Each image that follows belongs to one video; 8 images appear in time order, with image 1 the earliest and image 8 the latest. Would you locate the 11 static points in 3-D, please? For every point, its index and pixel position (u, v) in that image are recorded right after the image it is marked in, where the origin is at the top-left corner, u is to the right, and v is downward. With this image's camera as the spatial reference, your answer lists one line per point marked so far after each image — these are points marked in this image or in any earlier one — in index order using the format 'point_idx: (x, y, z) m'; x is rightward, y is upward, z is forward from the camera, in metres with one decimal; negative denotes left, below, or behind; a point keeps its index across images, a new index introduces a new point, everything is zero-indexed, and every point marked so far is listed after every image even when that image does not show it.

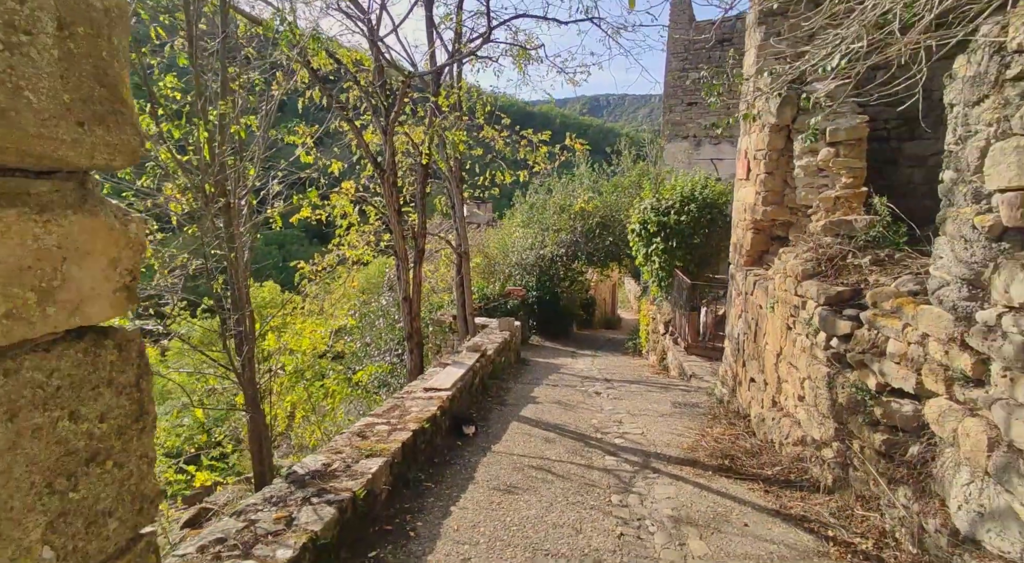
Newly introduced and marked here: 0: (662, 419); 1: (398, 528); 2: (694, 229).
0: (+1.3, -1.2, +5.4) m
1: (-0.6, -1.2, +3.0) m
2: (+2.6, +0.8, +8.9) m
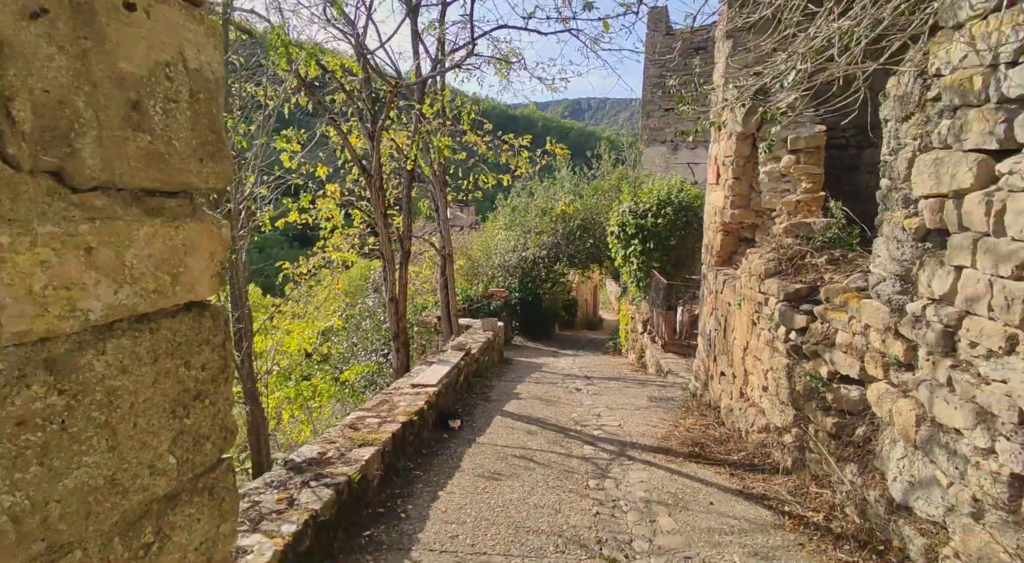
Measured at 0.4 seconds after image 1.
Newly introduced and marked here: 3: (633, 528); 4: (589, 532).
0: (+1.2, -1.2, +5.7) m
1: (-0.6, -1.2, +3.2) m
2: (+2.4, +0.8, +9.3) m
3: (+0.6, -1.2, +3.0) m
4: (+0.4, -1.2, +3.0) m
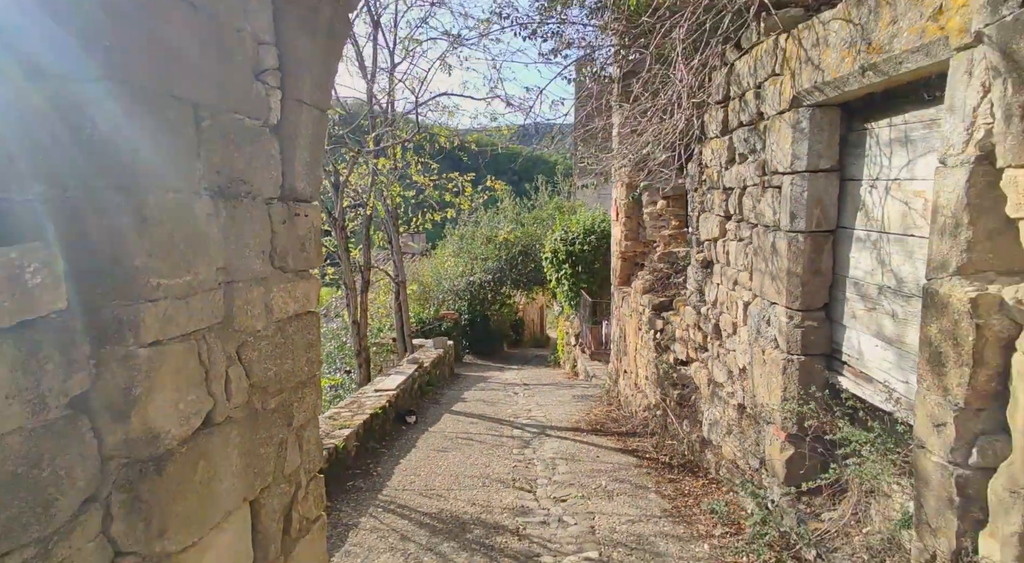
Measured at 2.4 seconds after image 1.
0: (+0.6, -1.4, +7.0) m
1: (-1.0, -1.3, +4.4) m
2: (+1.4, +0.4, +10.7) m
3: (+0.2, -1.3, +4.3) m
4: (0.0, -1.3, +4.3) m
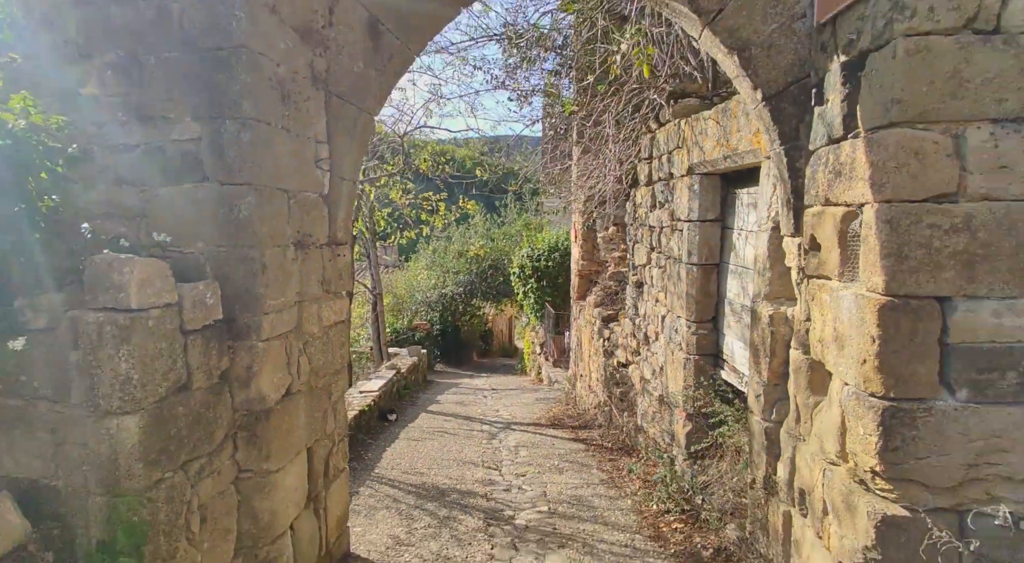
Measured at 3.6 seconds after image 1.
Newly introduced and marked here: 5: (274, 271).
0: (+0.2, -1.6, +7.9) m
1: (-1.3, -1.5, +5.2) m
2: (+0.9, +0.2, +11.7) m
3: (-0.1, -1.4, +5.2) m
4: (-0.3, -1.4, +5.1) m
5: (-0.8, 0.0, +2.1) m
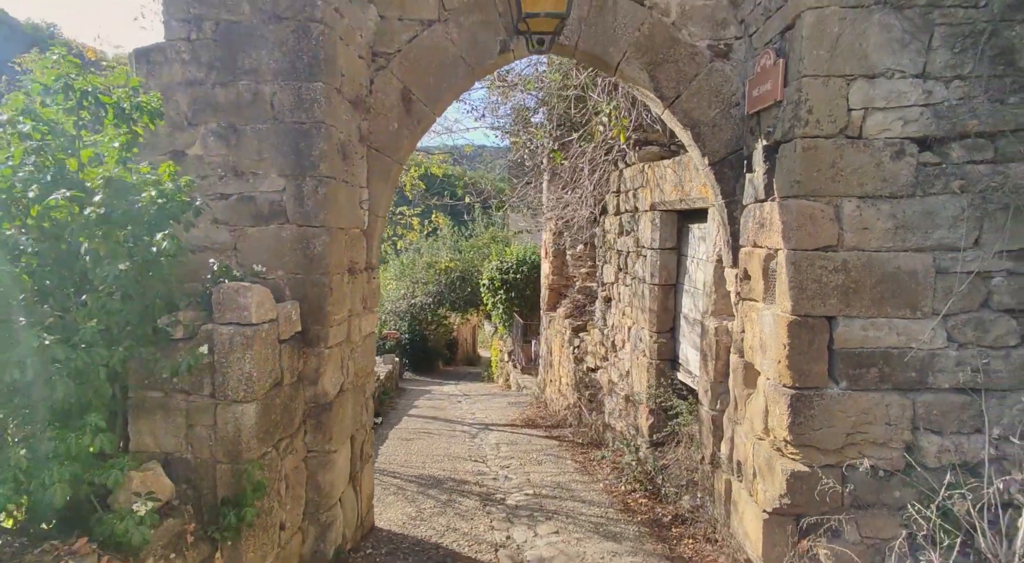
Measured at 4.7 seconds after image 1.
0: (-0.2, -1.8, +8.5) m
1: (-1.5, -1.6, +5.8) m
2: (+0.3, 0.0, +12.4) m
3: (-0.2, -1.6, +5.8) m
4: (-0.4, -1.6, +5.7) m
5: (-0.8, -0.1, +2.7) m
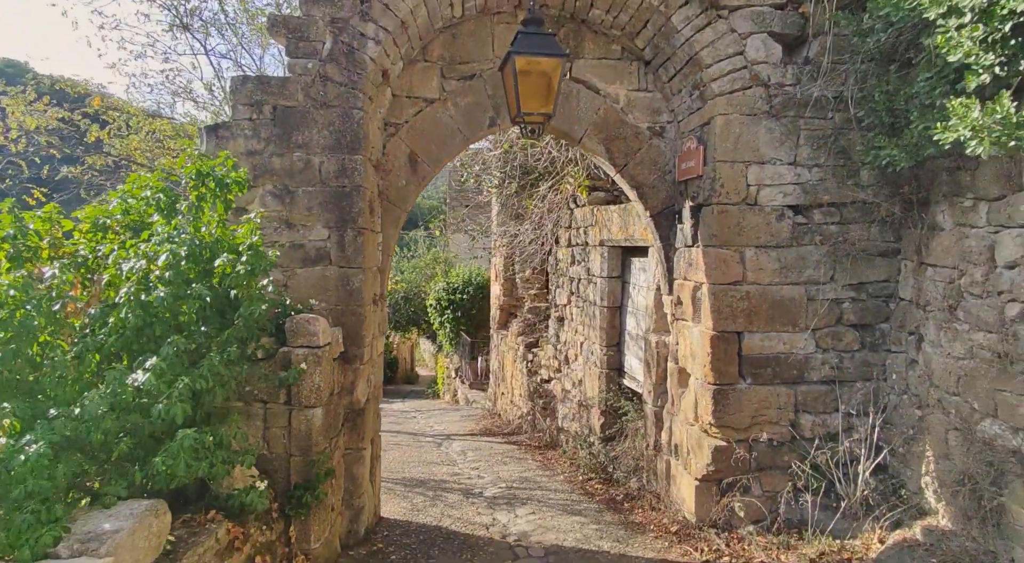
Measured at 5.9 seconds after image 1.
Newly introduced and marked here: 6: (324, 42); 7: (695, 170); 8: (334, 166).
0: (-0.8, -2.1, +9.2) m
1: (-1.8, -1.8, +6.3) m
2: (-0.8, -0.5, +13.1) m
3: (-0.6, -1.8, +6.5) m
4: (-0.8, -1.8, +6.4) m
5: (-0.8, -0.2, +3.4) m
6: (-1.0, +1.2, +3.2) m
7: (+1.0, +0.6, +3.4) m
8: (-0.9, +0.6, +3.3) m
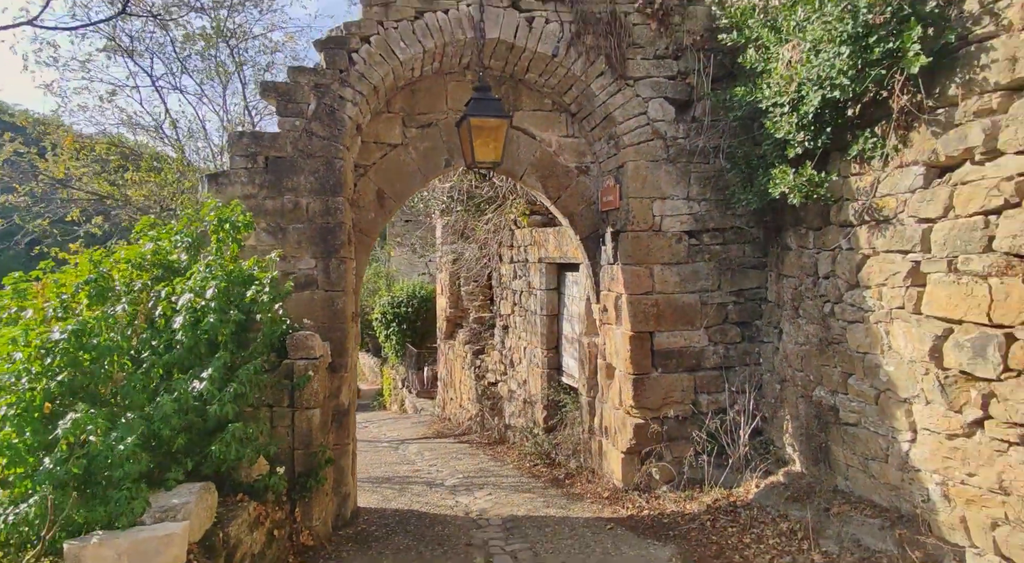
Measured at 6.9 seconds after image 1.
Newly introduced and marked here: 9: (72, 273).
0: (-1.6, -2.3, +9.8) m
1: (-2.3, -2.1, +6.9) m
2: (-2.0, -0.8, +13.7) m
3: (-1.1, -2.0, +7.2) m
4: (-1.3, -2.0, +7.0) m
5: (-1.1, -0.3, +4.1) m
6: (-1.3, +1.1, +3.8) m
7: (+0.7, +0.5, +4.2) m
8: (-1.2, +0.5, +3.9) m
9: (-2.0, 0.0, +2.9) m
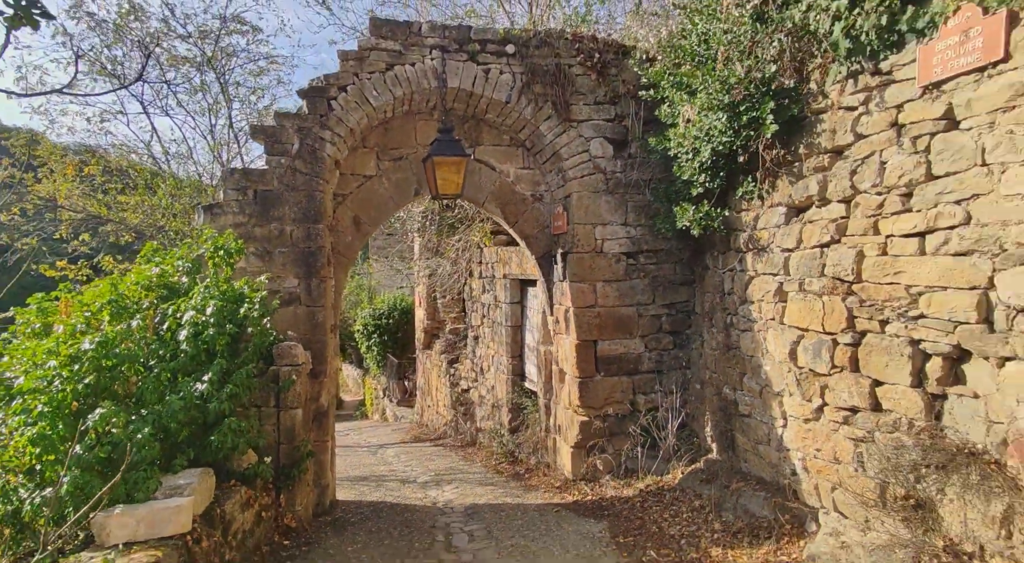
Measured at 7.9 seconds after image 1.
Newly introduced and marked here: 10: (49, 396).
0: (-2.0, -2.5, +10.3) m
1: (-2.7, -2.2, +7.3) m
2: (-2.6, -1.0, +14.2) m
3: (-1.5, -2.2, +7.7) m
4: (-1.7, -2.2, +7.5) m
5: (-1.4, -0.5, +4.6) m
6: (-1.5, +1.0, +4.4) m
7: (+0.4, +0.4, +4.8) m
8: (-1.5, +0.4, +4.5) m
9: (-2.3, -0.1, +3.4) m
10: (-2.2, -0.5, +2.9) m
